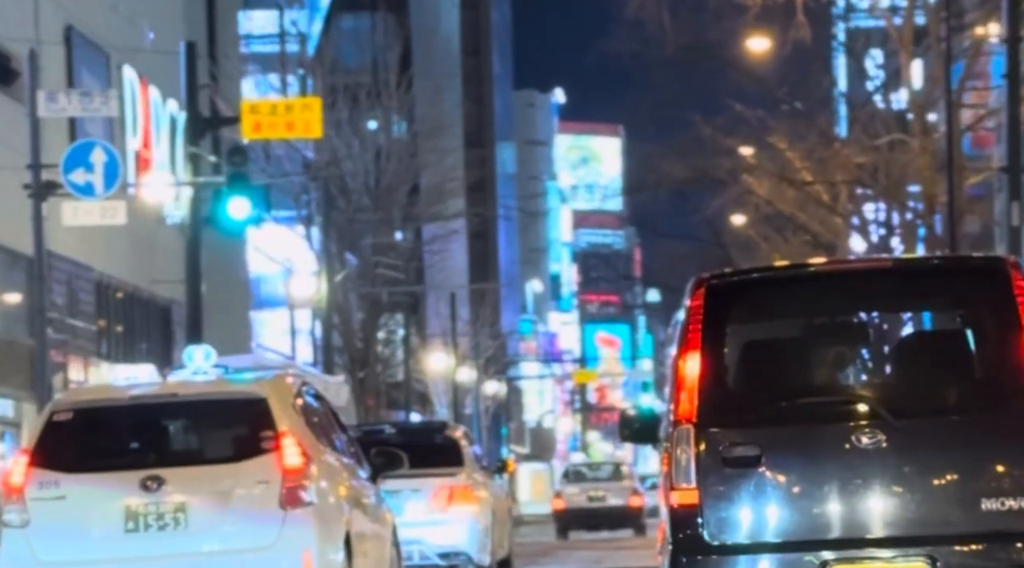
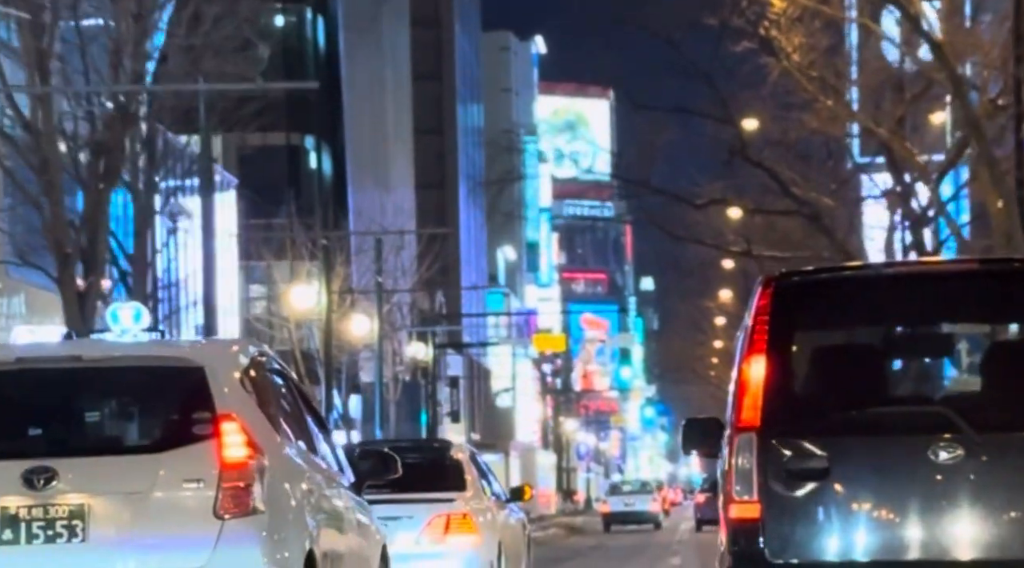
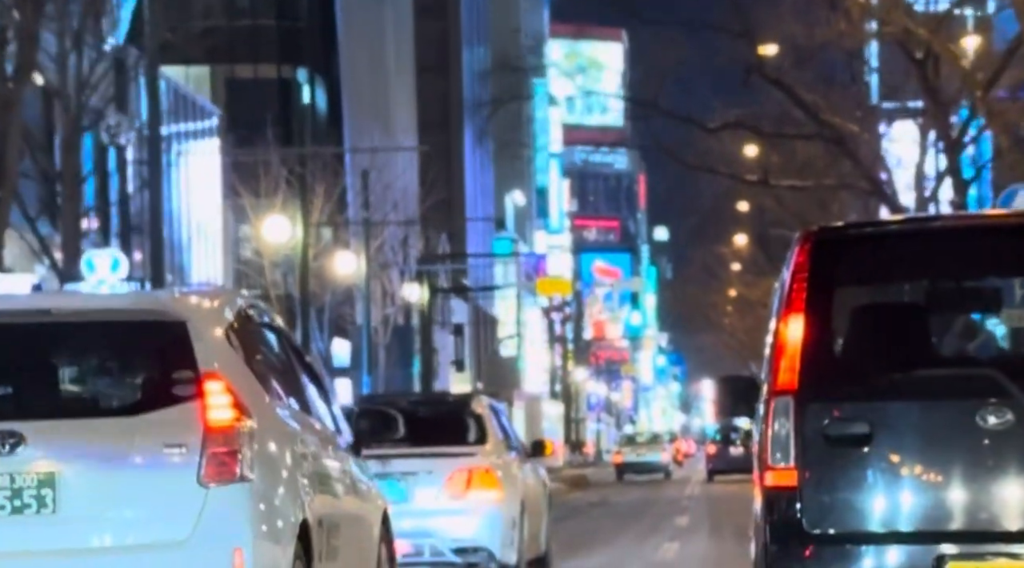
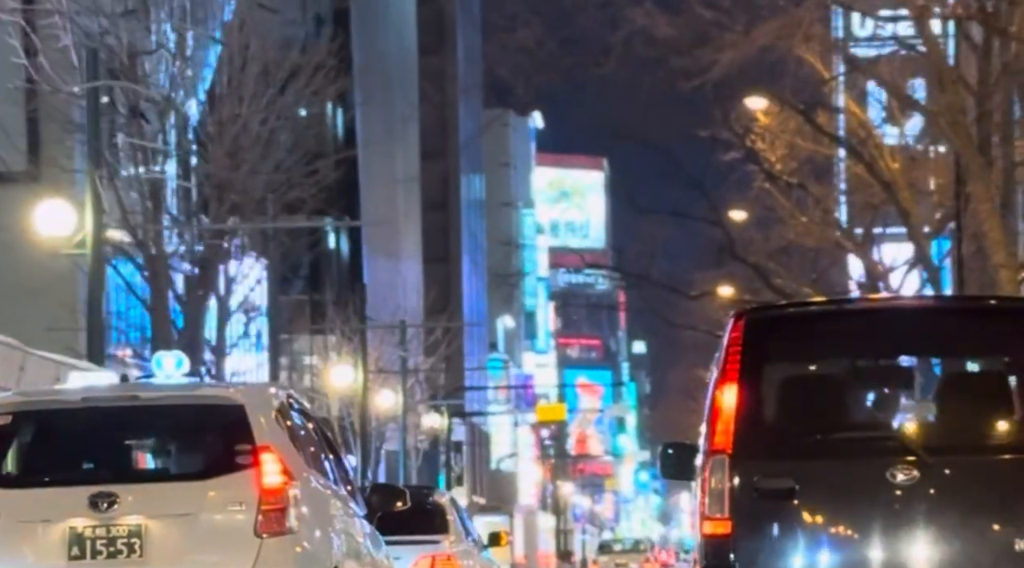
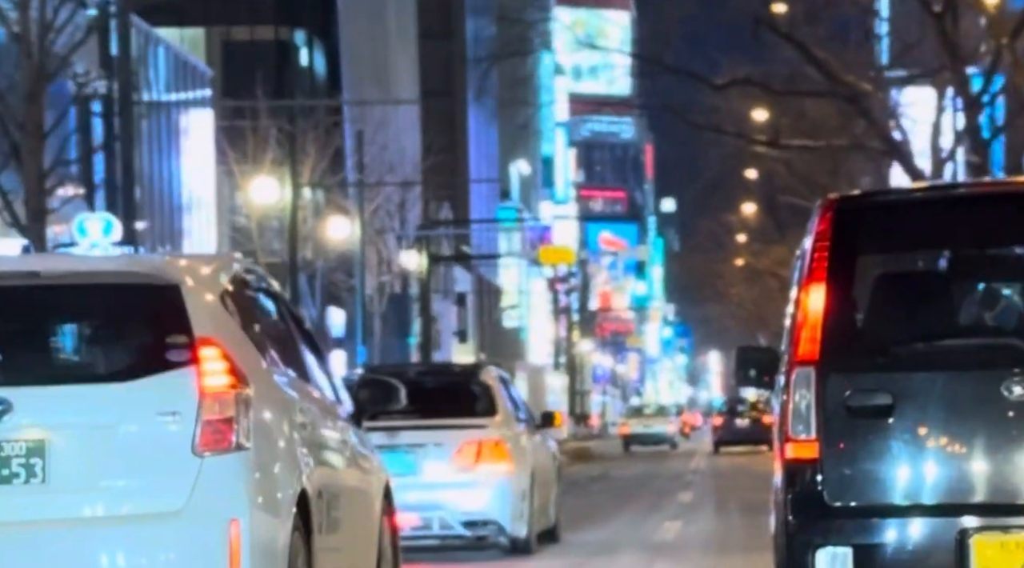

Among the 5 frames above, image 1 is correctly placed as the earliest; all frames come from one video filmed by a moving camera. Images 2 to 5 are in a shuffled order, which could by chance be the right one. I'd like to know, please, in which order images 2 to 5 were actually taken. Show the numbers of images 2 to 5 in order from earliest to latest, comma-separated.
4, 2, 3, 5
